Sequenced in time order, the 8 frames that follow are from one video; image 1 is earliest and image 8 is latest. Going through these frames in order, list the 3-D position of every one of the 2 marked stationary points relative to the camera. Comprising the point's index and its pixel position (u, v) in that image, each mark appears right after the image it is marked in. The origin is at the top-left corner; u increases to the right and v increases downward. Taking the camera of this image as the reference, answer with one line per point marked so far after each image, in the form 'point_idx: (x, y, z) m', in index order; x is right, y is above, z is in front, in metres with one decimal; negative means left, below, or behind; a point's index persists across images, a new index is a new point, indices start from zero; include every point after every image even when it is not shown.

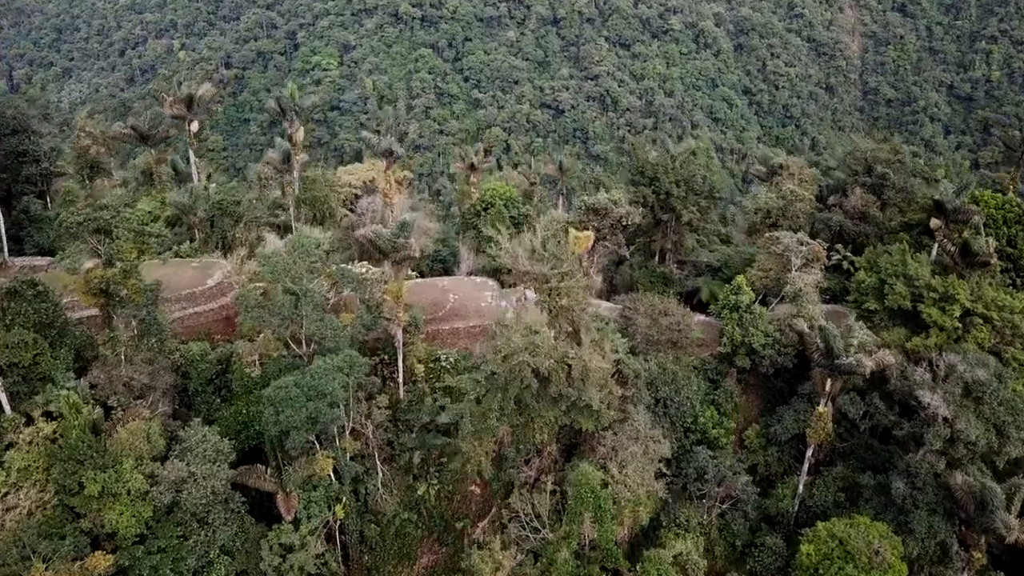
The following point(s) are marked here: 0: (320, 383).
0: (-4.1, -2.1, +17.6) m
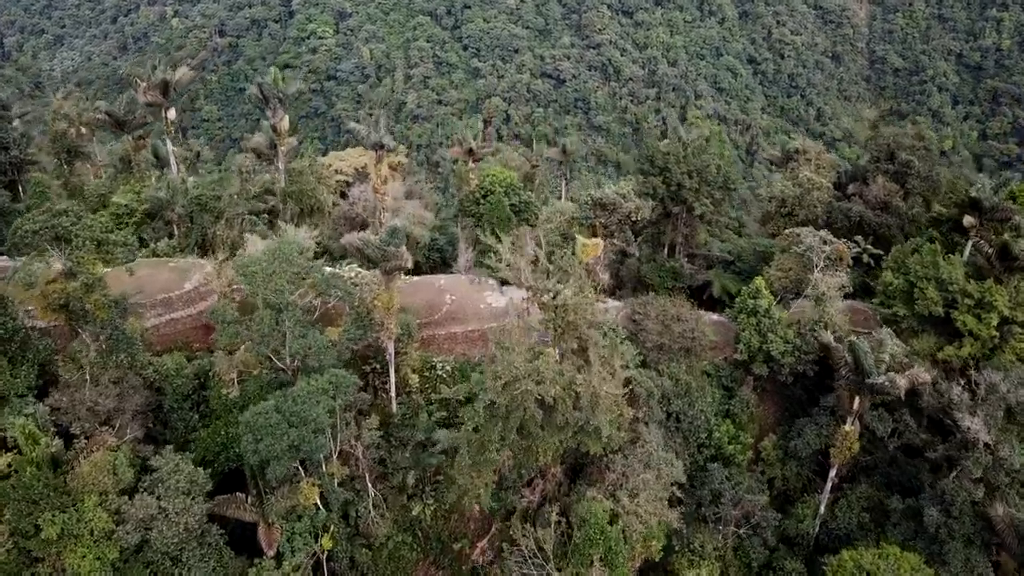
0: (-4.1, -2.4, +16.0) m
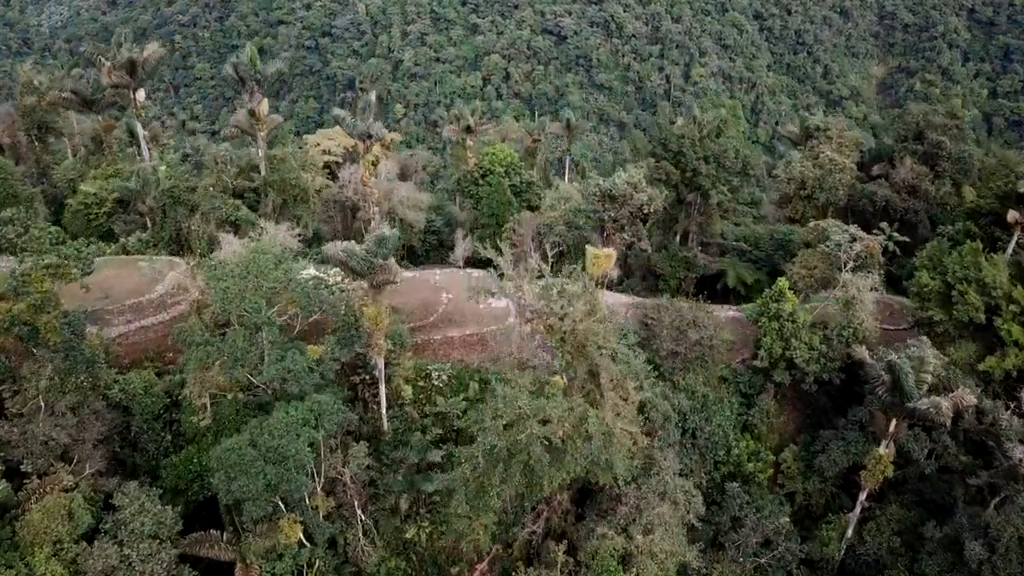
0: (-4.0, -2.8, +14.4) m
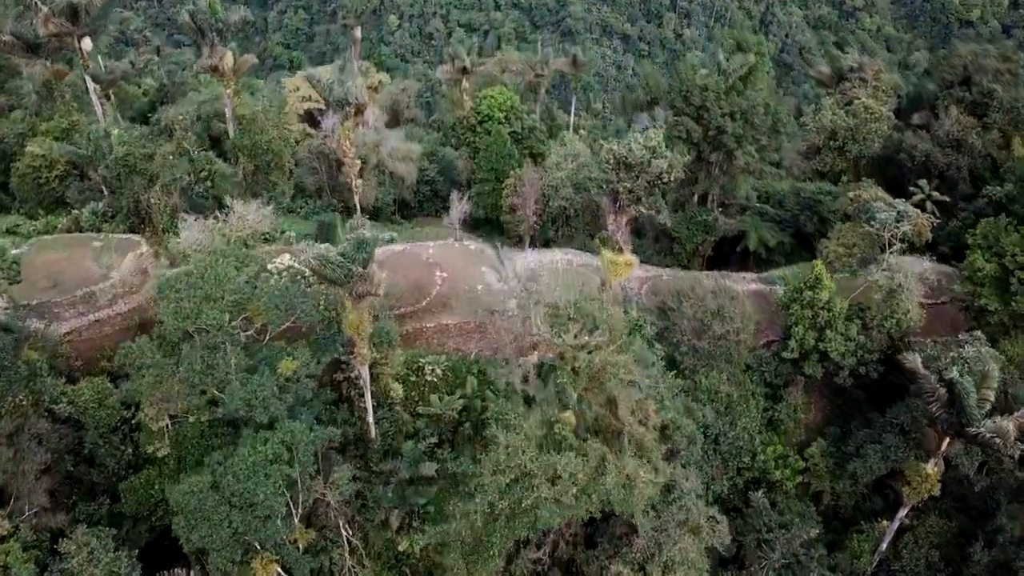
0: (-4.0, -3.0, +12.4) m
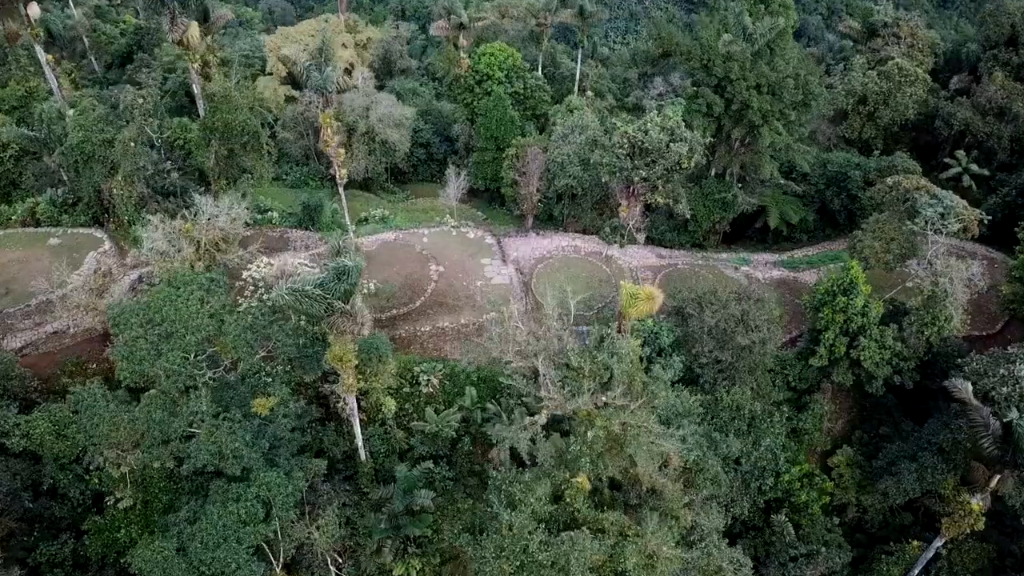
0: (-3.9, -3.6, +11.0) m
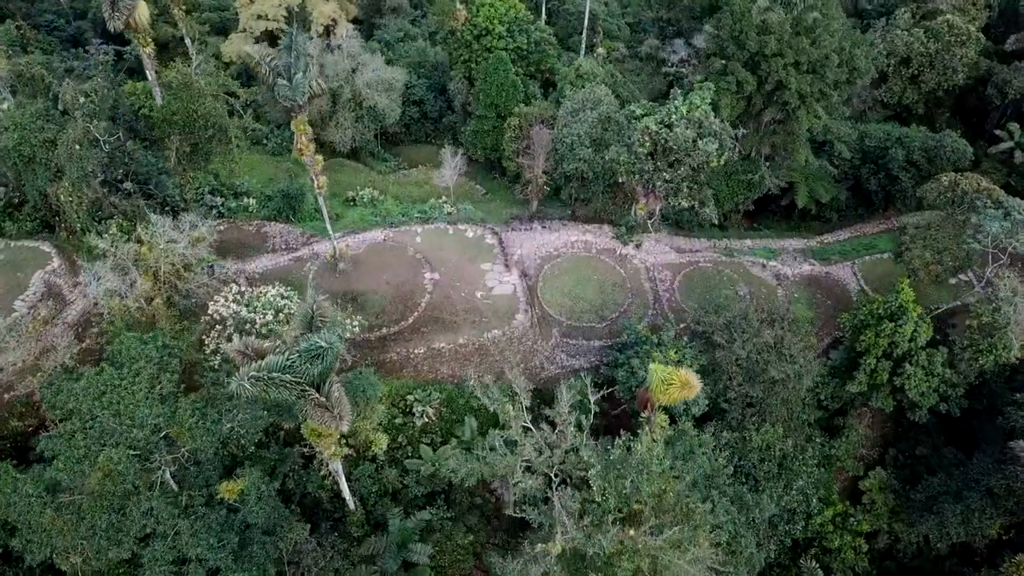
0: (-3.8, -4.6, +9.5) m
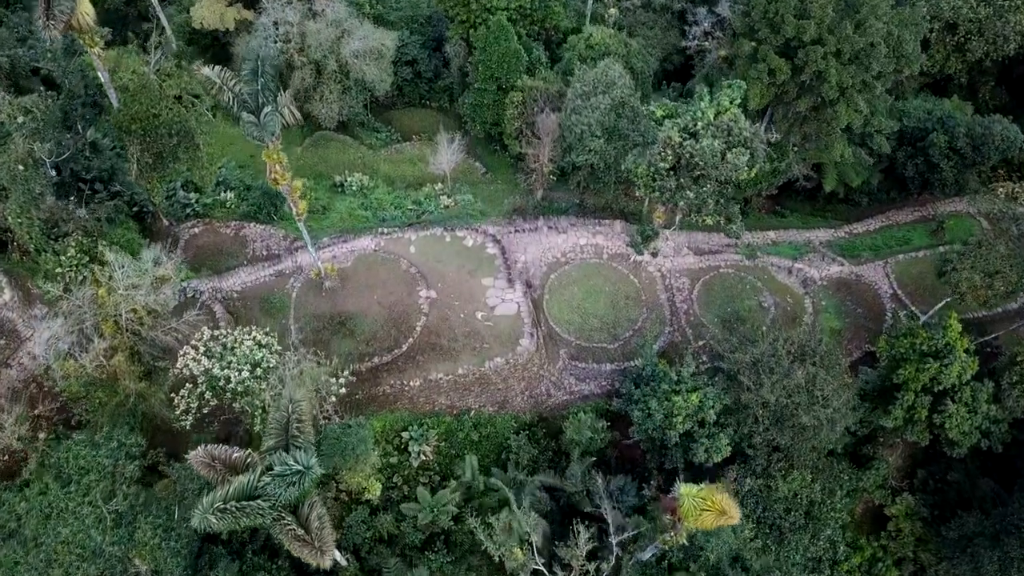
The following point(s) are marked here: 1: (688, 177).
0: (-3.8, -5.6, +8.6) m
1: (+3.0, +2.0, +13.8) m
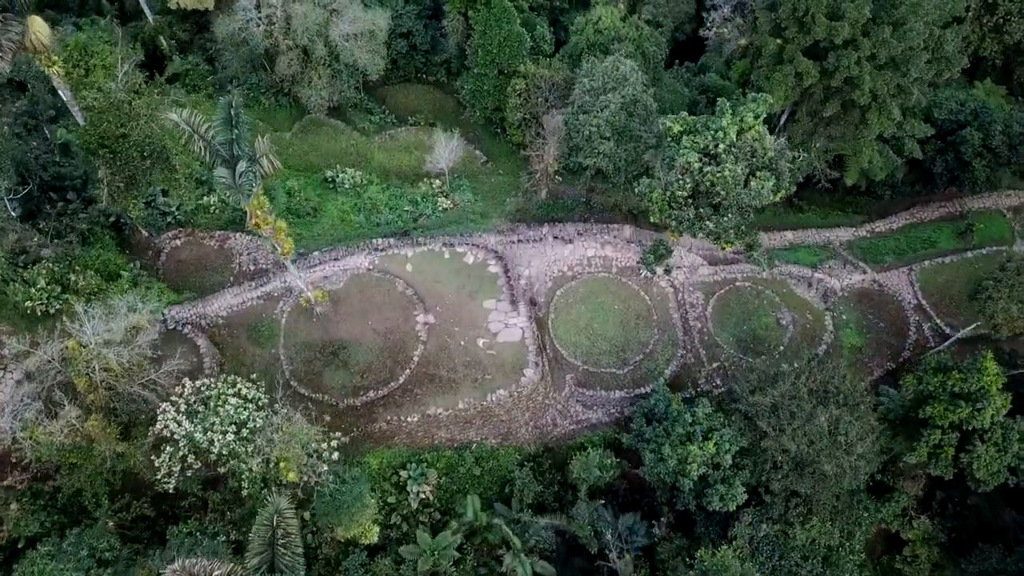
0: (-3.7, -6.6, +8.2) m
1: (+3.0, +1.5, +12.8) m
